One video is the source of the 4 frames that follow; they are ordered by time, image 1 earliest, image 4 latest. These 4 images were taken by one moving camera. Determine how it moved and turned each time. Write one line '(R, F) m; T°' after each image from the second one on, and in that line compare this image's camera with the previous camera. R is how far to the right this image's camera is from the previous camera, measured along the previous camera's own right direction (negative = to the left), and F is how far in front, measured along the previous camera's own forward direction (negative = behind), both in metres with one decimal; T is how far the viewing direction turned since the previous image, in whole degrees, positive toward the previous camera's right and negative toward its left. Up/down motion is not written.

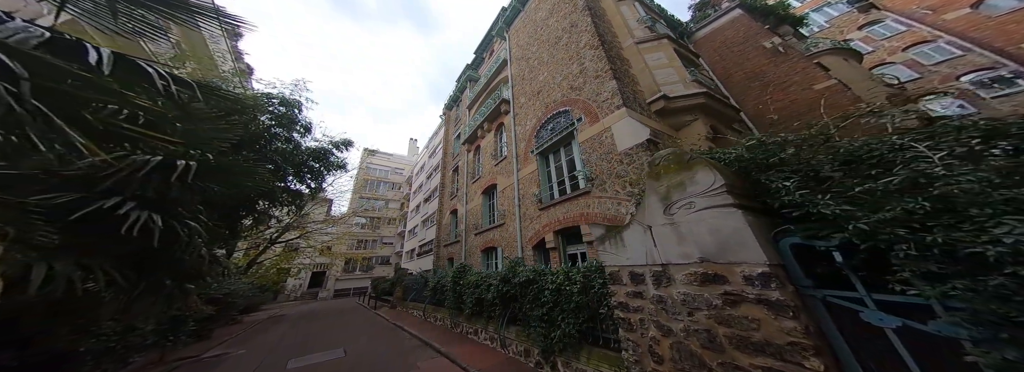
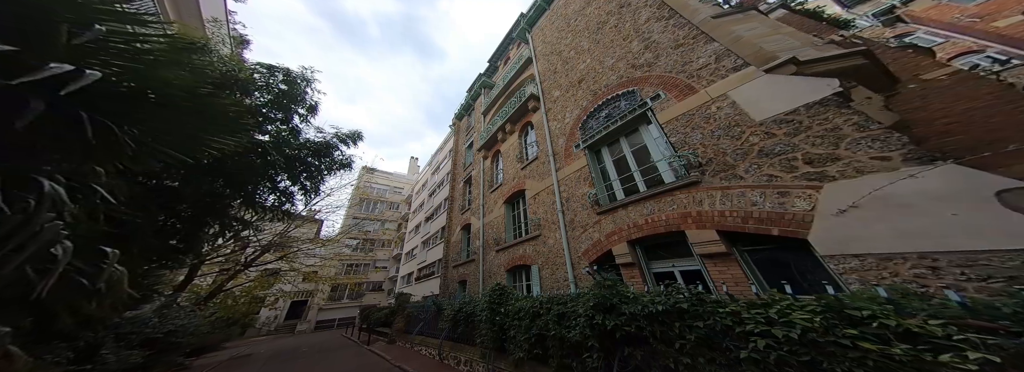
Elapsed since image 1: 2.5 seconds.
(-1.3, +1.6) m; 0°
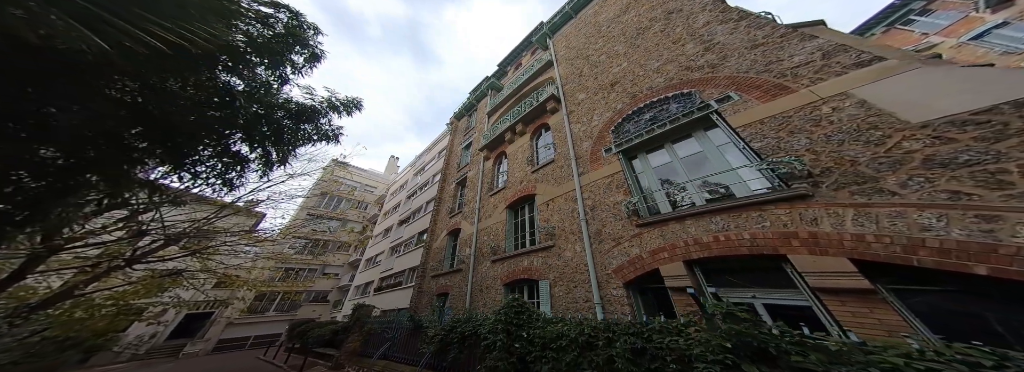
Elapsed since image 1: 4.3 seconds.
(-1.0, +1.0) m; +3°
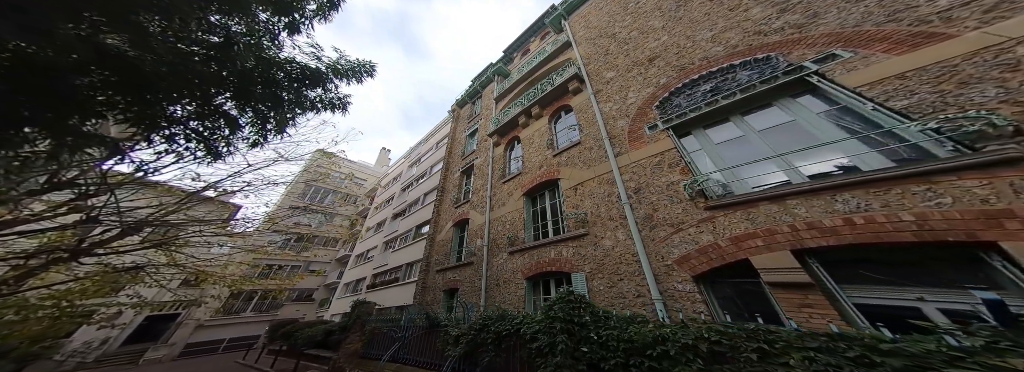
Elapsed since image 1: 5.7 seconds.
(-1.2, +1.0) m; +2°
